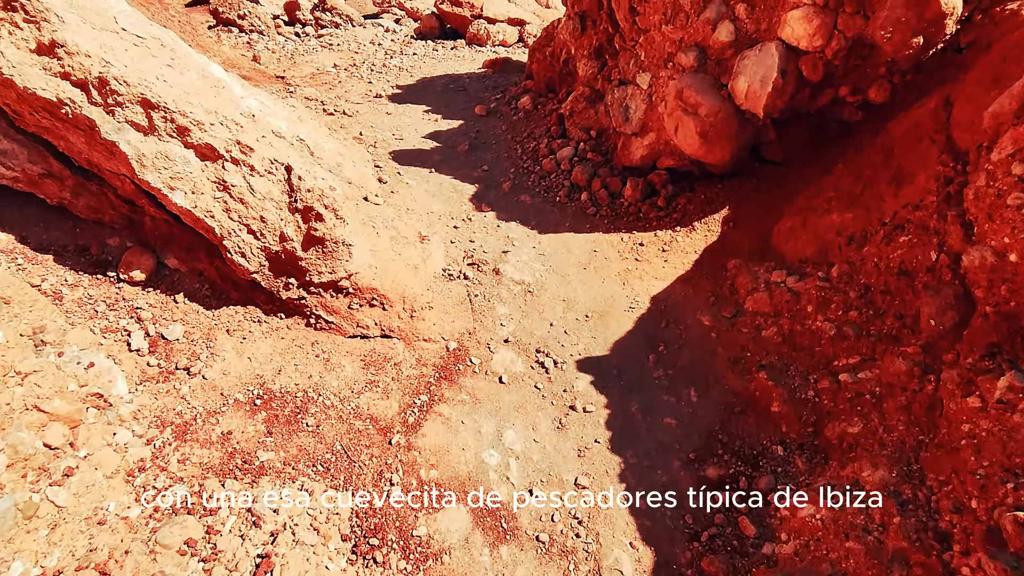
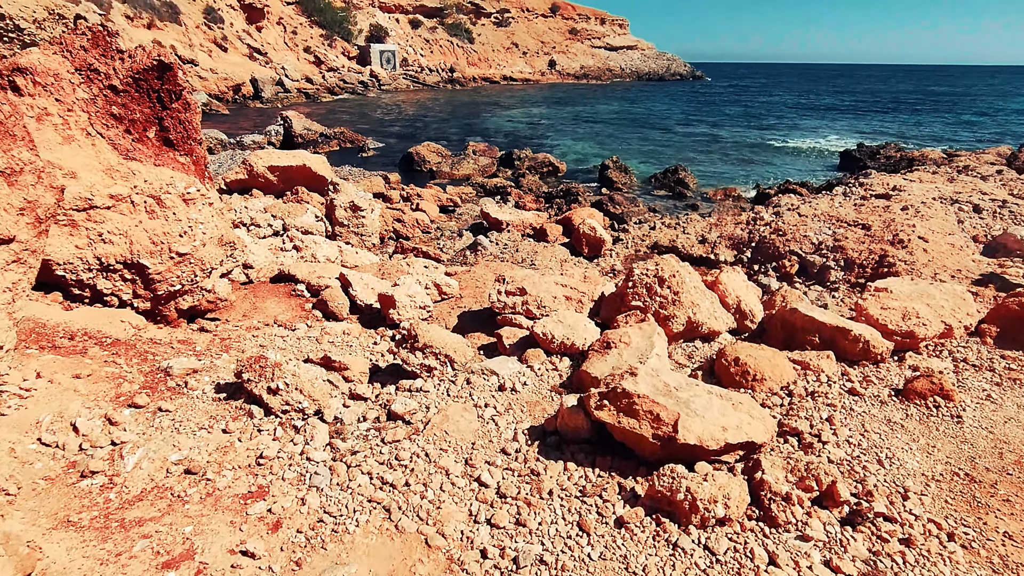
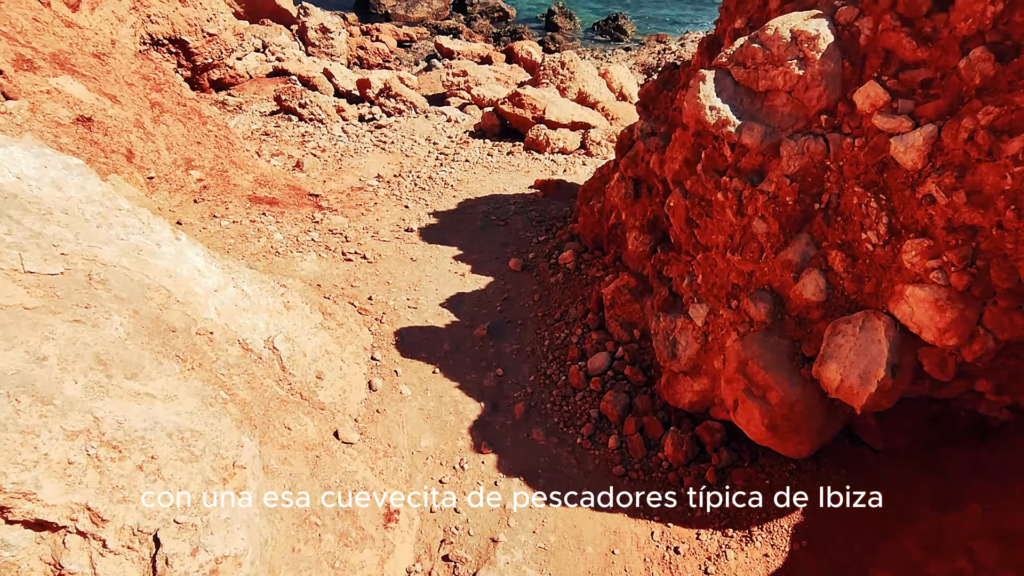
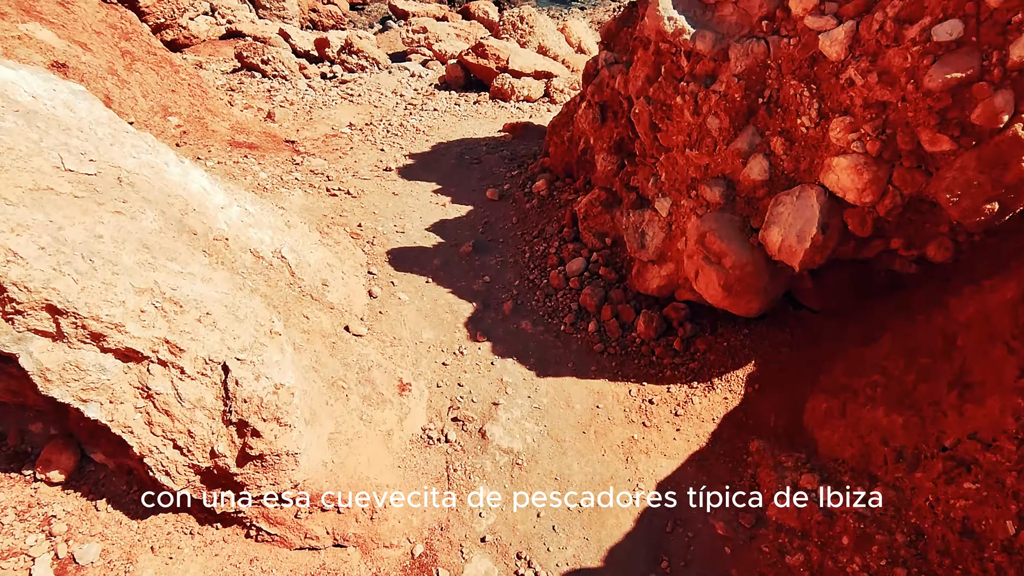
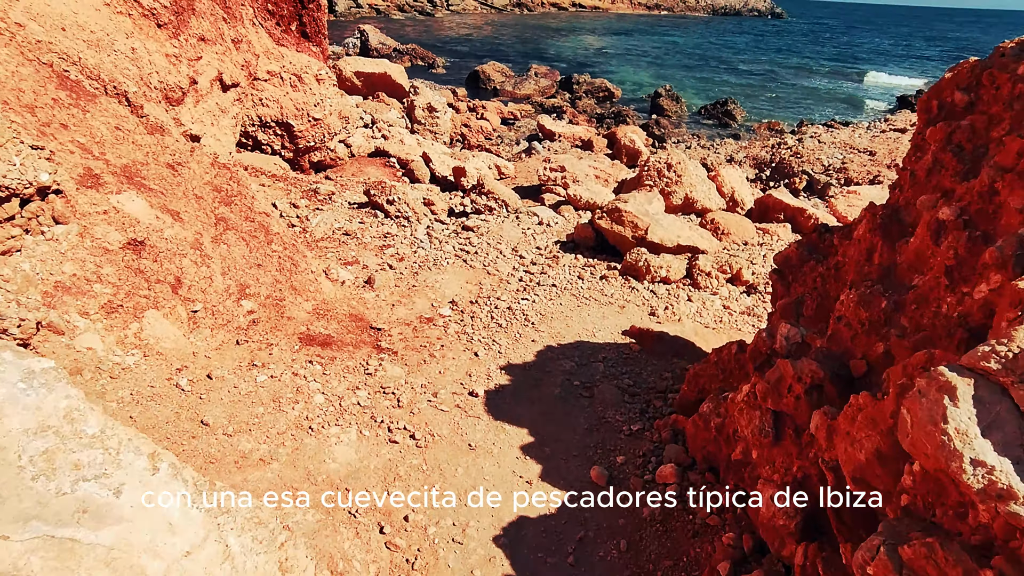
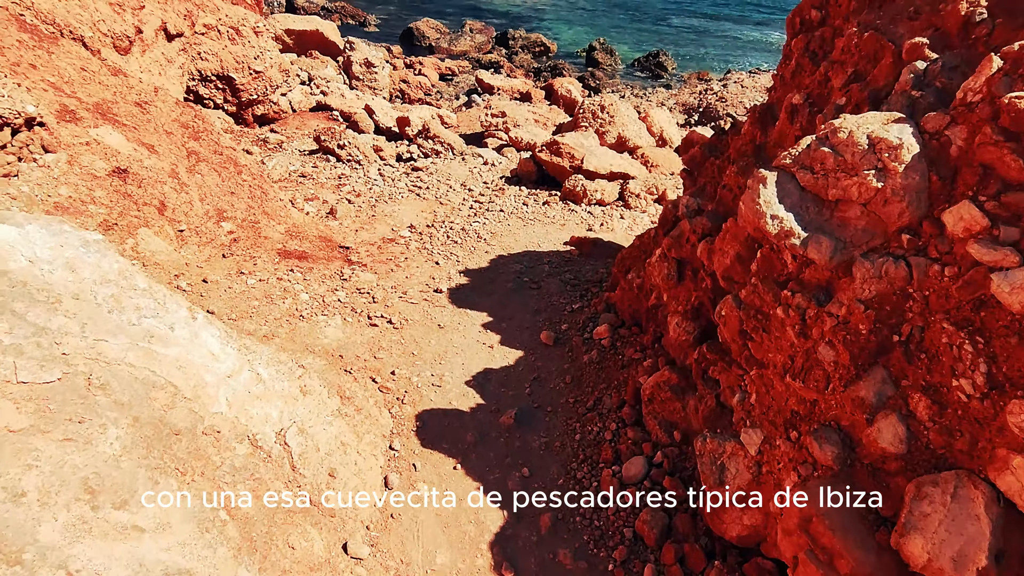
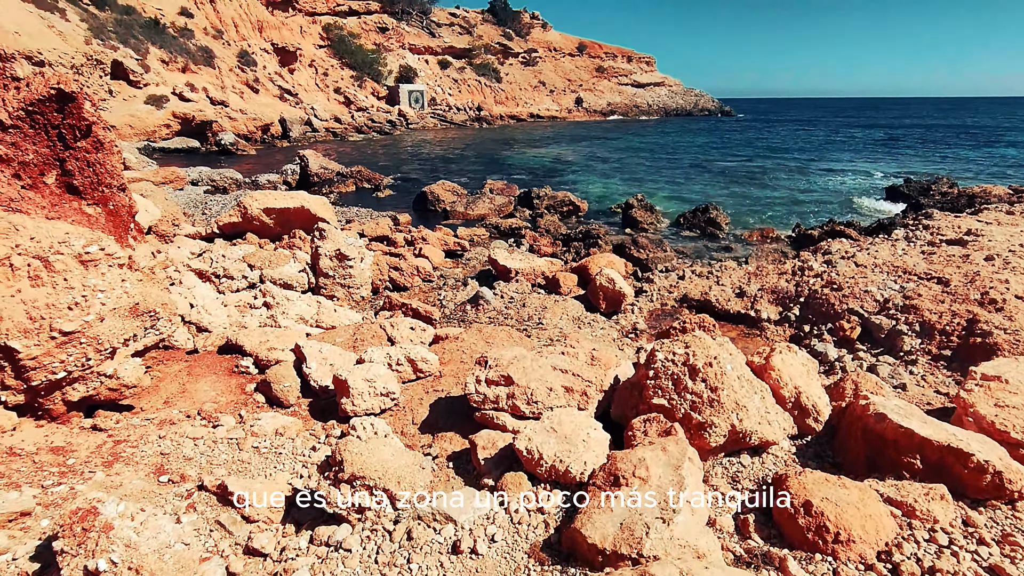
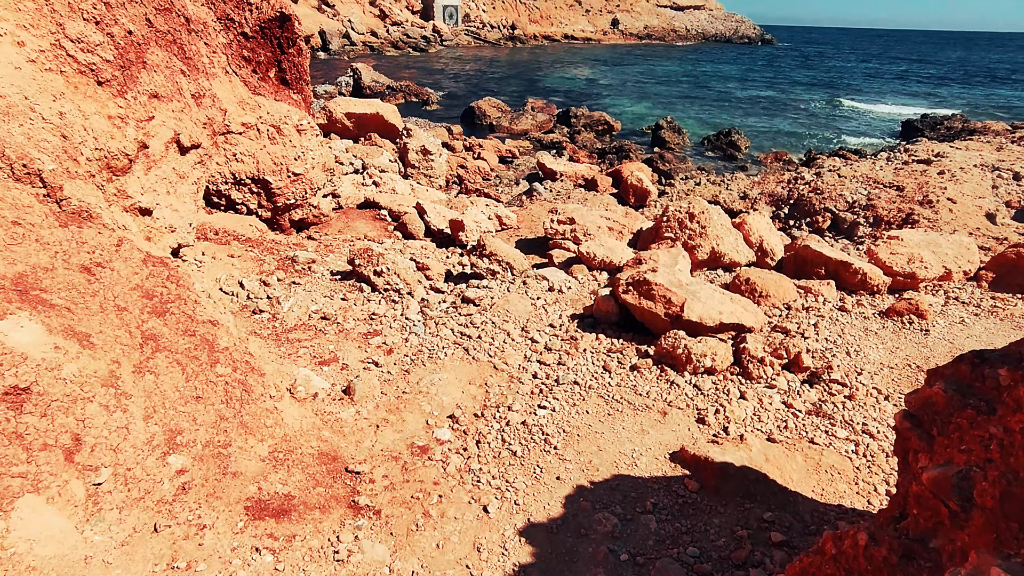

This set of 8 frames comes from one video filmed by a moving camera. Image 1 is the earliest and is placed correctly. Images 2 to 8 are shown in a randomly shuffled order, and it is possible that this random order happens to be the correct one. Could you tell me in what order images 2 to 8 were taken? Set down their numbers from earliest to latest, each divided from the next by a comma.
4, 3, 6, 5, 8, 2, 7
